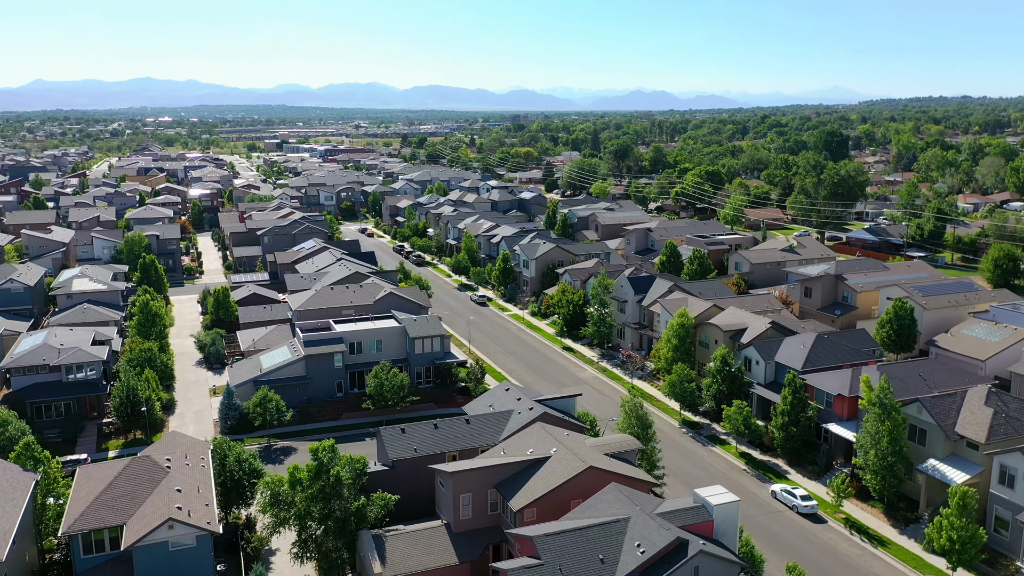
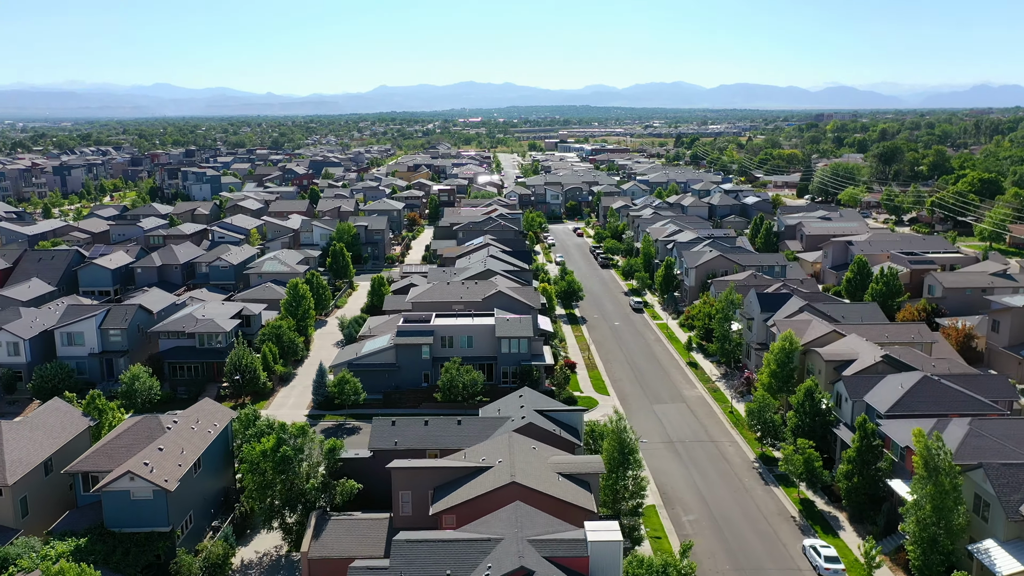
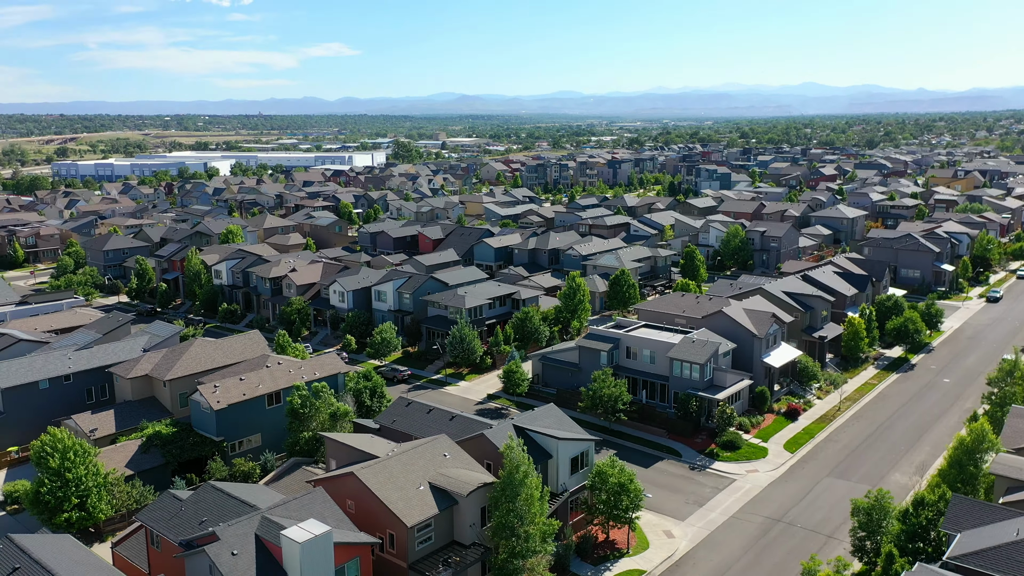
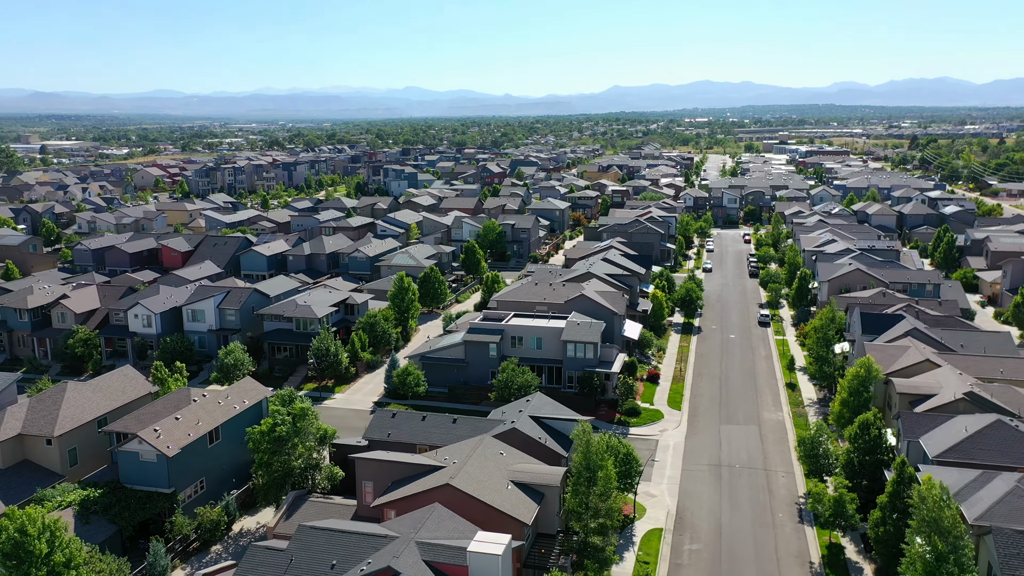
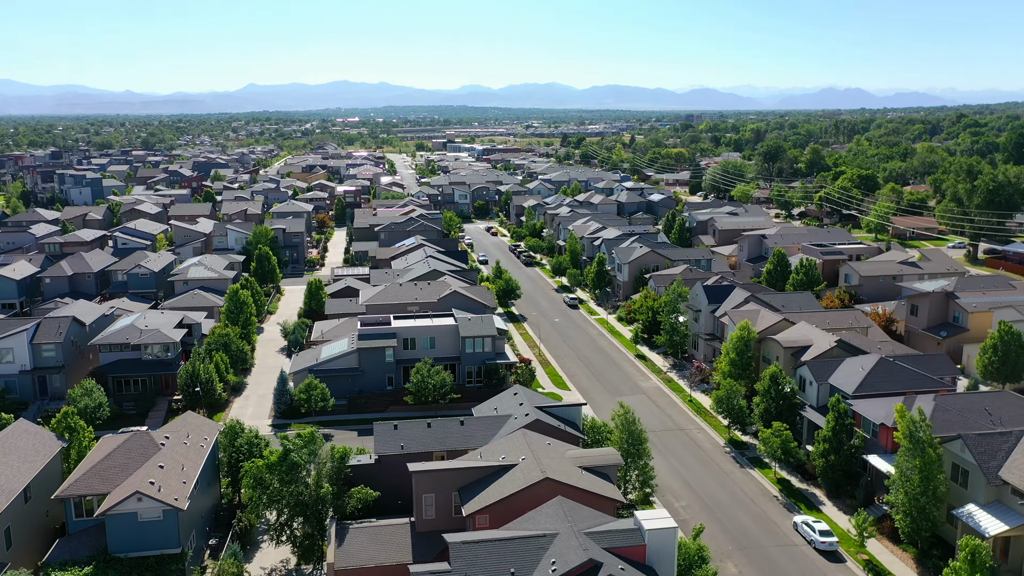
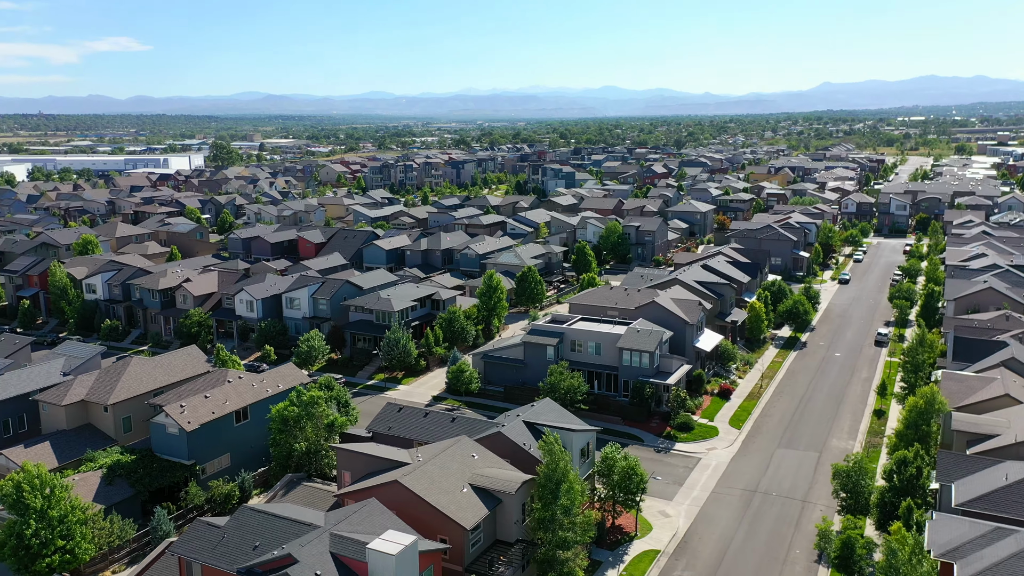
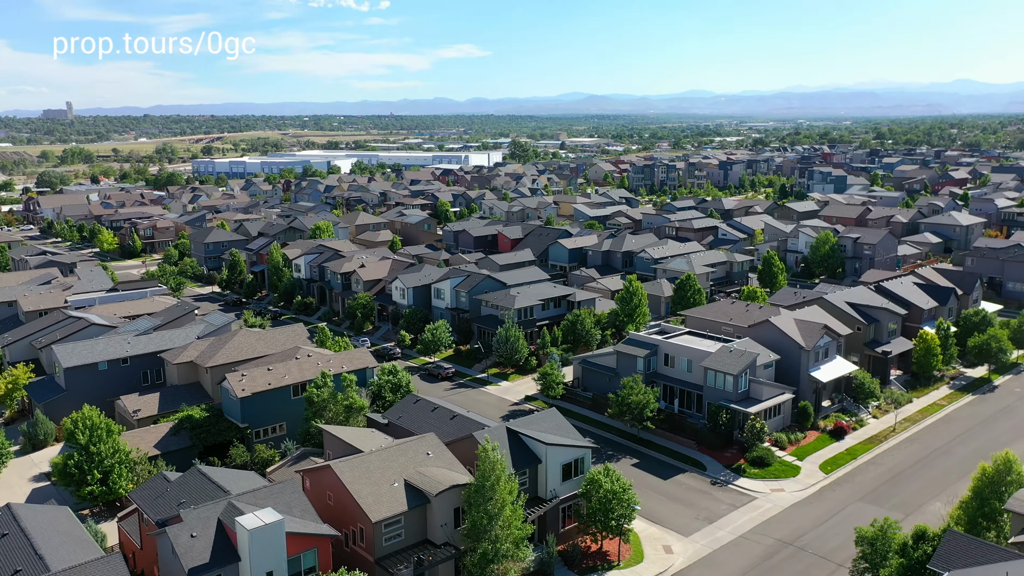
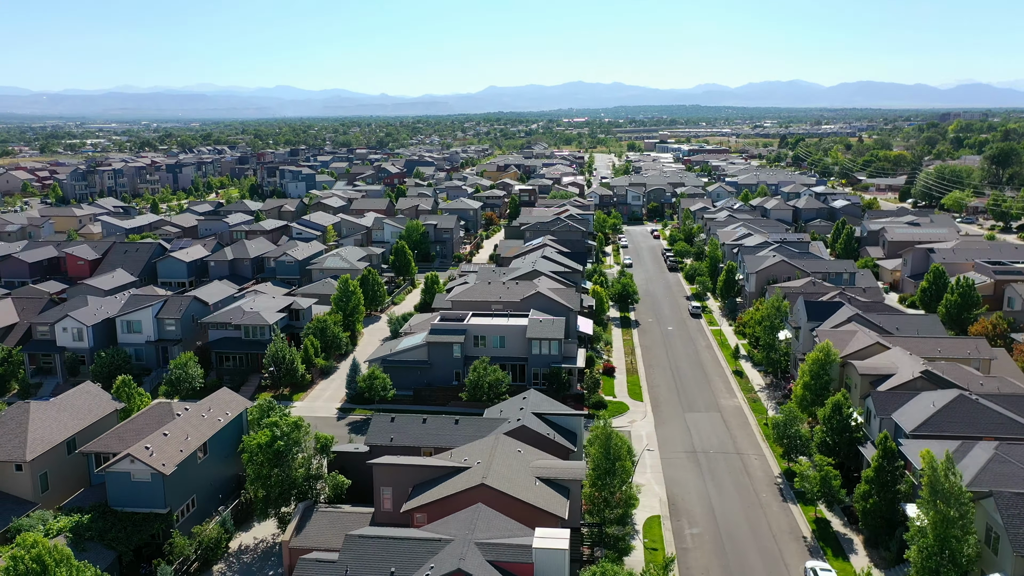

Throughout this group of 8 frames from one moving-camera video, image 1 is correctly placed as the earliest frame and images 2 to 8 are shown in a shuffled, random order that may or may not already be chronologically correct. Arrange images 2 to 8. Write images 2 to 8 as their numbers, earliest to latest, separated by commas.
5, 2, 8, 4, 6, 3, 7
